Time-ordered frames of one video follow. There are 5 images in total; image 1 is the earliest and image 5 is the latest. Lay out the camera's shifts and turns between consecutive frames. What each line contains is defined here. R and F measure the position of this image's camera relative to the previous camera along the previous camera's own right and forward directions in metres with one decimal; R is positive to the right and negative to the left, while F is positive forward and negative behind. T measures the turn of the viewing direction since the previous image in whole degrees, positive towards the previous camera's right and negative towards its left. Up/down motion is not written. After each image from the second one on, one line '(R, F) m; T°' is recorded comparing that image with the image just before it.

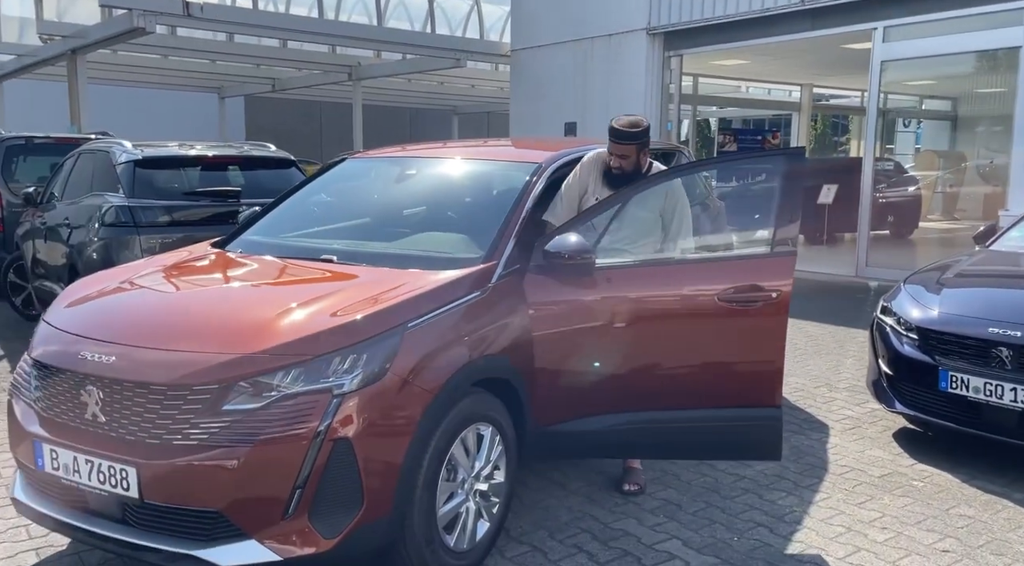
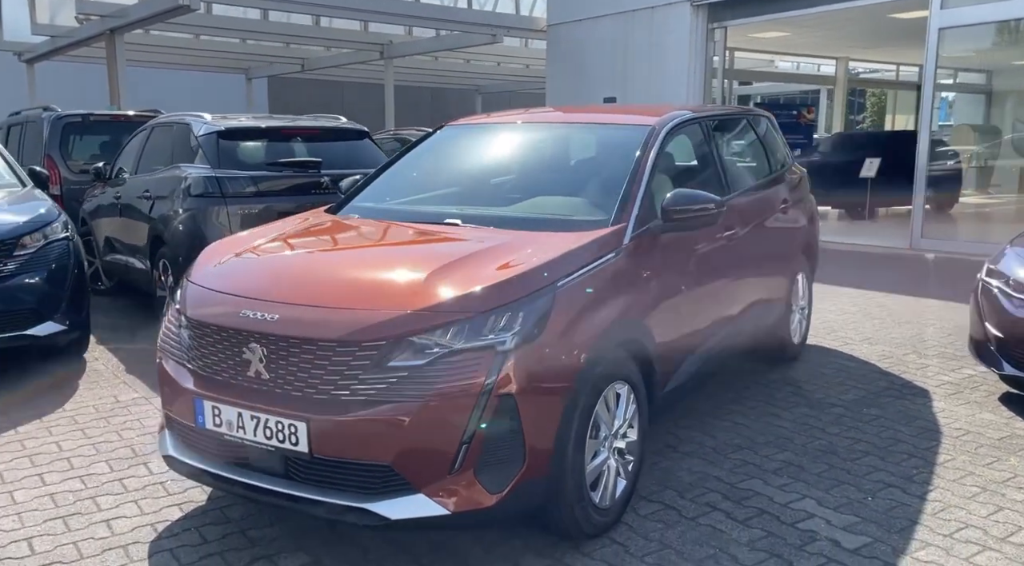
(-0.5, 0.0) m; -1°
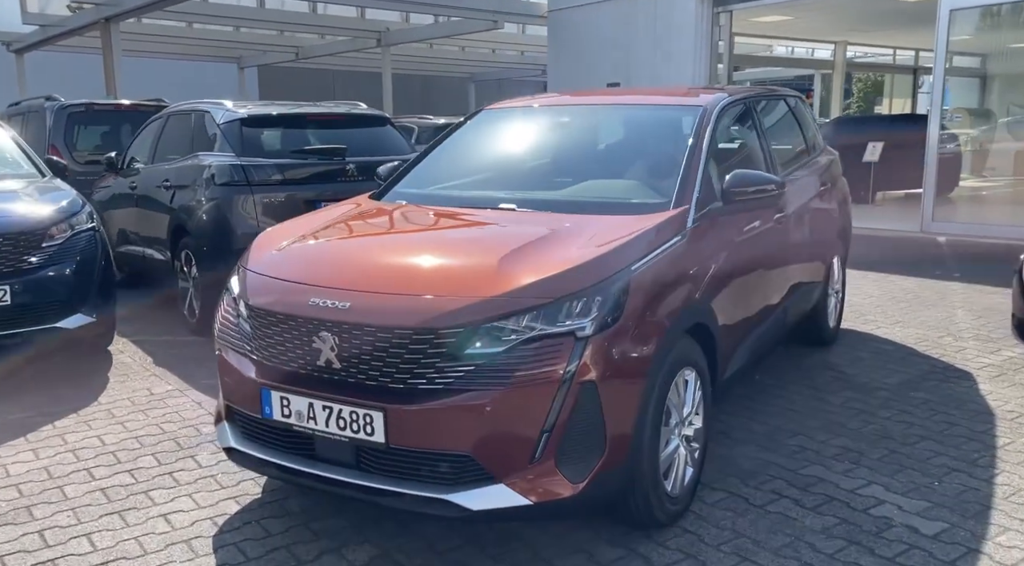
(-0.3, +0.1) m; +1°
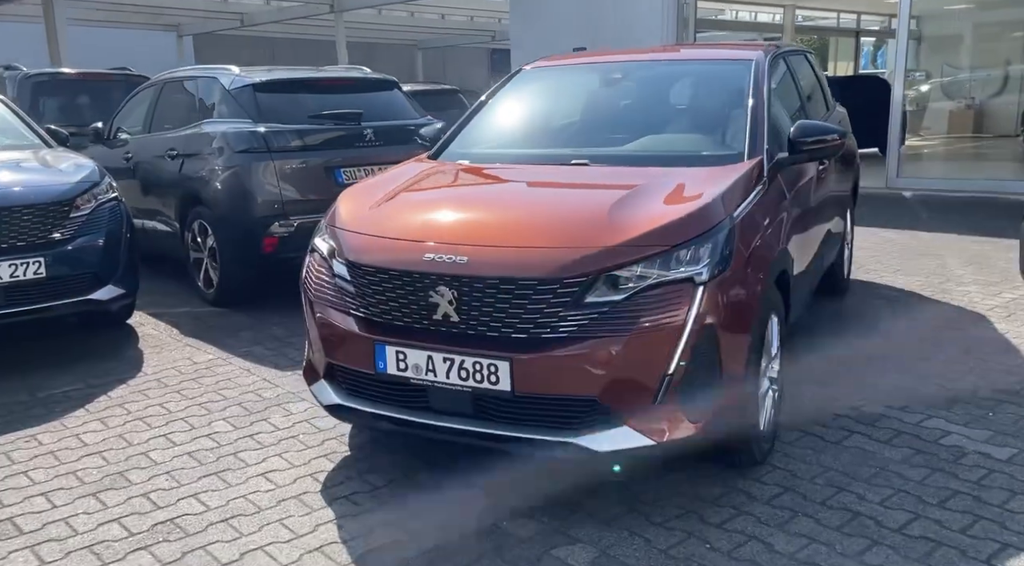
(-0.6, -0.1) m; +4°
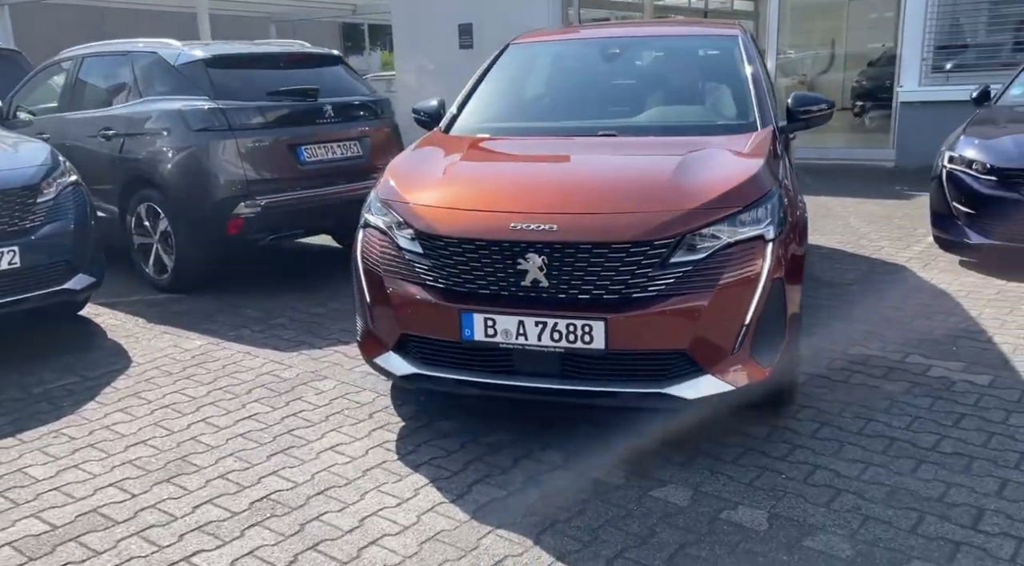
(-0.9, -0.1) m; +10°
